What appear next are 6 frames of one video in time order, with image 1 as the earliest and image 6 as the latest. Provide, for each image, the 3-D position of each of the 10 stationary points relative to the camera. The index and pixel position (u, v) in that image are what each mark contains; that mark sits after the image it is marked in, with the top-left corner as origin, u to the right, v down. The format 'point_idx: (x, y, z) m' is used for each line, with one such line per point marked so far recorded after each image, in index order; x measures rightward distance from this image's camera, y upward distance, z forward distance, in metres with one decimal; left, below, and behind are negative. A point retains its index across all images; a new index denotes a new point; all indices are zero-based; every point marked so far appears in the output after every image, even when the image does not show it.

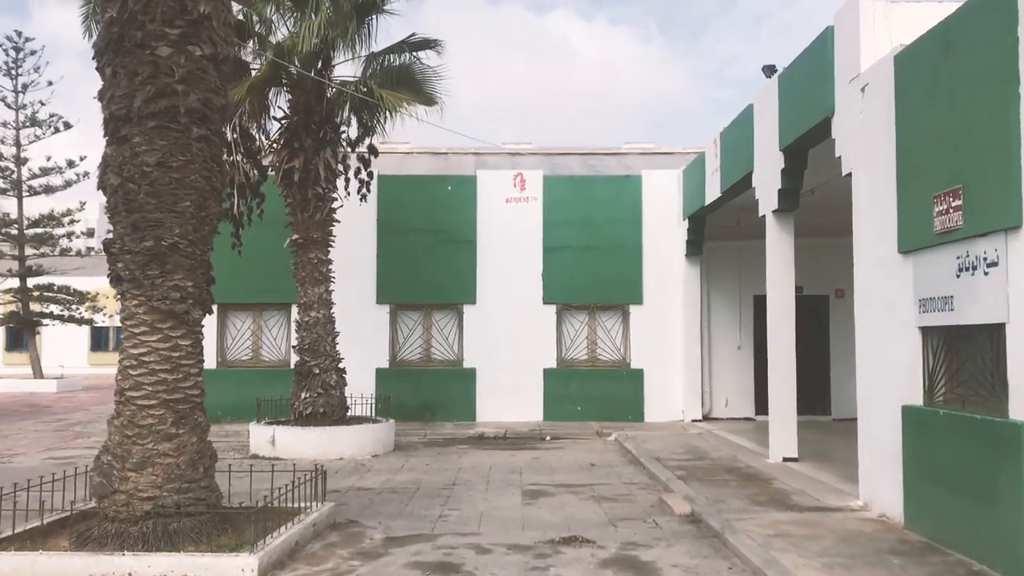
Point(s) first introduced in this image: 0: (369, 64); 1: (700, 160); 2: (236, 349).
0: (-1.9, +2.9, +12.5) m
1: (+2.7, +1.9, +13.8) m
2: (-4.5, -1.0, +15.6) m
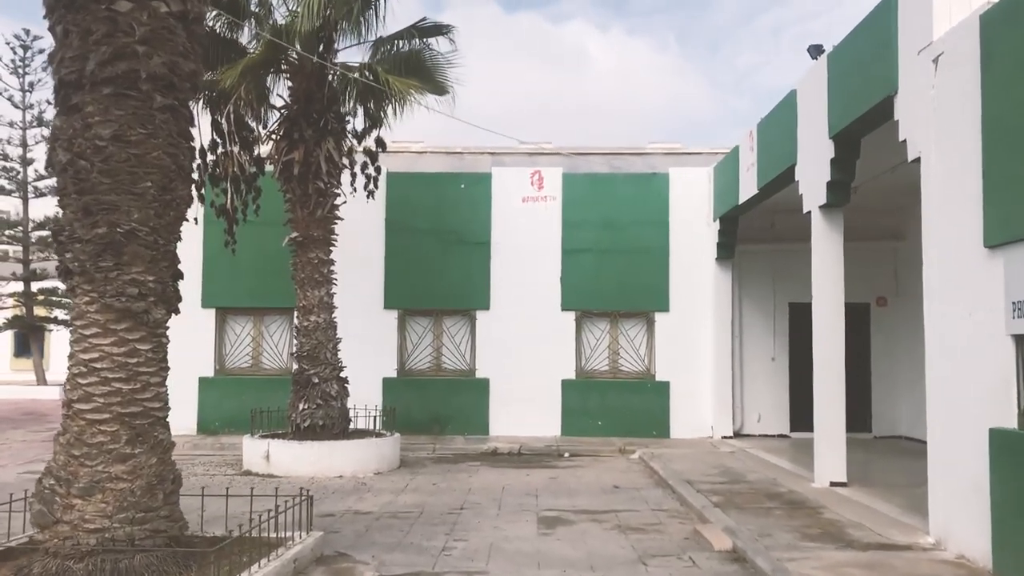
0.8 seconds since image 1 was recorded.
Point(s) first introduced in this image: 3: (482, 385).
0: (-1.7, +2.9, +11.6) m
1: (+3.0, +1.8, +12.8) m
2: (-4.3, -1.1, +14.7) m
3: (-0.4, -1.5, +14.2) m
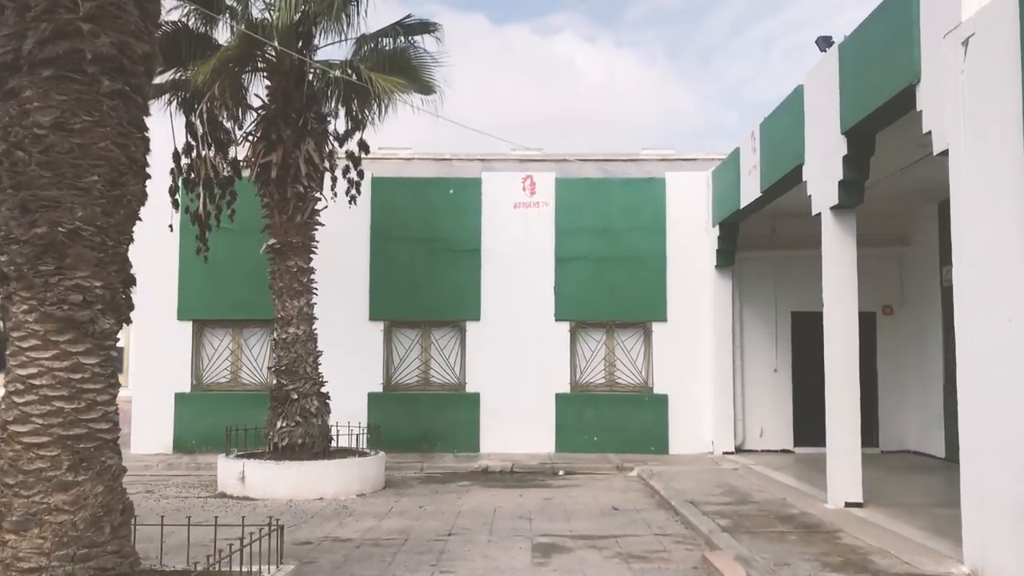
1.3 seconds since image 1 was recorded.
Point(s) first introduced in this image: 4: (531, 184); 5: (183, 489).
0: (-1.8, +2.8, +11.0) m
1: (+2.8, +1.7, +12.2) m
2: (-4.4, -1.2, +14.1) m
3: (-0.6, -1.6, +13.6) m
4: (+0.3, +1.5, +13.9) m
5: (-3.8, -2.3, +10.9) m
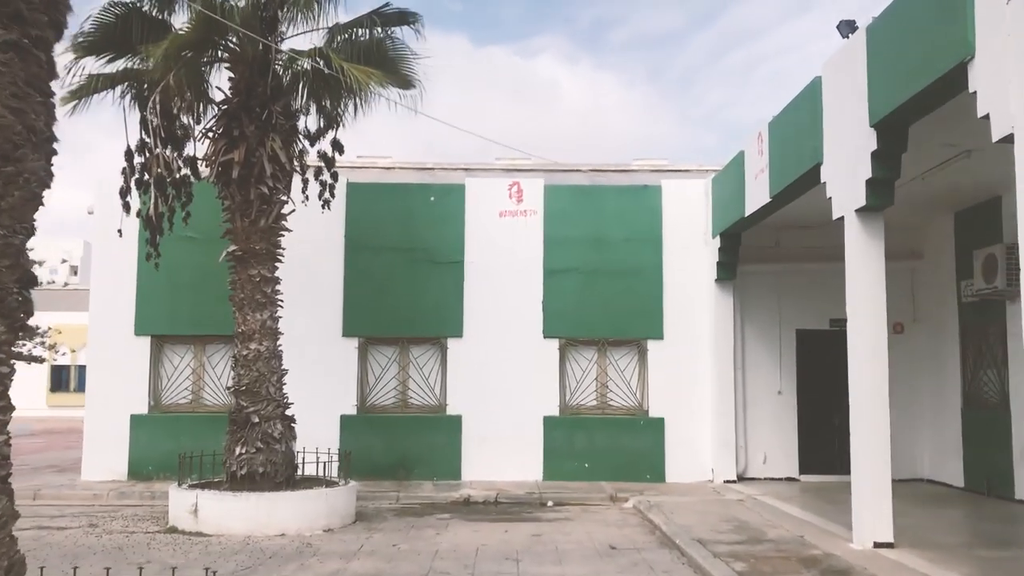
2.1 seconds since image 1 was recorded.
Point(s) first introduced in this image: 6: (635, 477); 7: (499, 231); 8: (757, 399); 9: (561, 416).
0: (-1.9, +2.7, +10.1) m
1: (+2.7, +1.5, +11.3) m
2: (-4.6, -1.4, +13.0) m
3: (-0.8, -1.8, +12.6) m
4: (+0.1, +1.3, +13.0) m
5: (-3.9, -2.4, +9.8) m
6: (+1.6, -2.5, +12.6) m
7: (-0.2, +0.8, +12.9) m
8: (+3.3, -1.5, +12.7) m
9: (+0.6, -1.7, +12.6) m
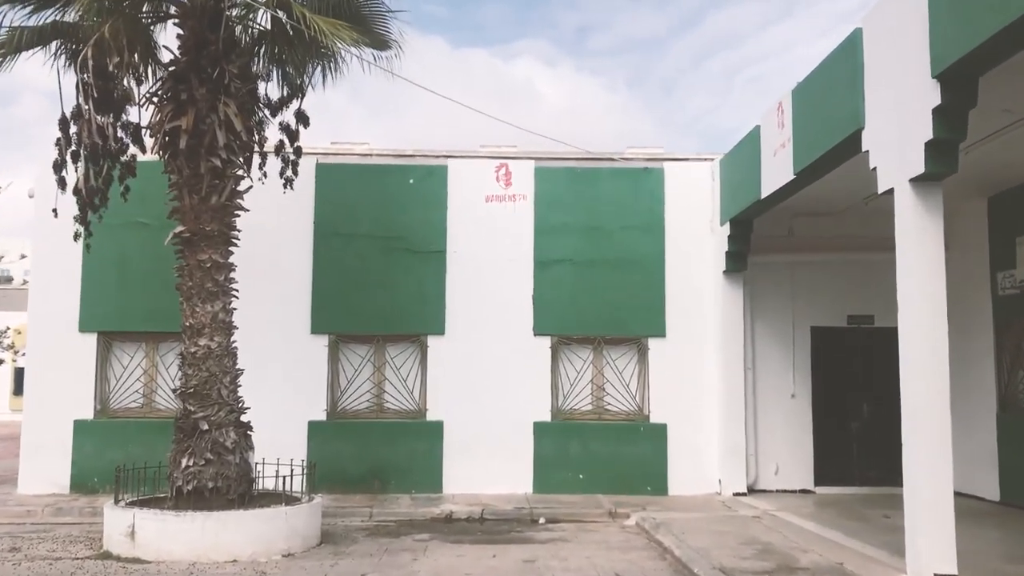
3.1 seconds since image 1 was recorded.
0: (-2.0, +2.8, +8.9) m
1: (+2.5, +1.6, +10.2) m
2: (-4.8, -1.3, +11.7) m
3: (-0.9, -1.7, +11.4) m
4: (-0.1, +1.4, +11.8) m
5: (-4.0, -2.3, +8.5) m
6: (+1.5, -2.4, +11.4) m
7: (-0.3, +0.9, +11.7) m
8: (+3.1, -1.4, +11.5) m
9: (+0.5, -1.6, +11.4) m
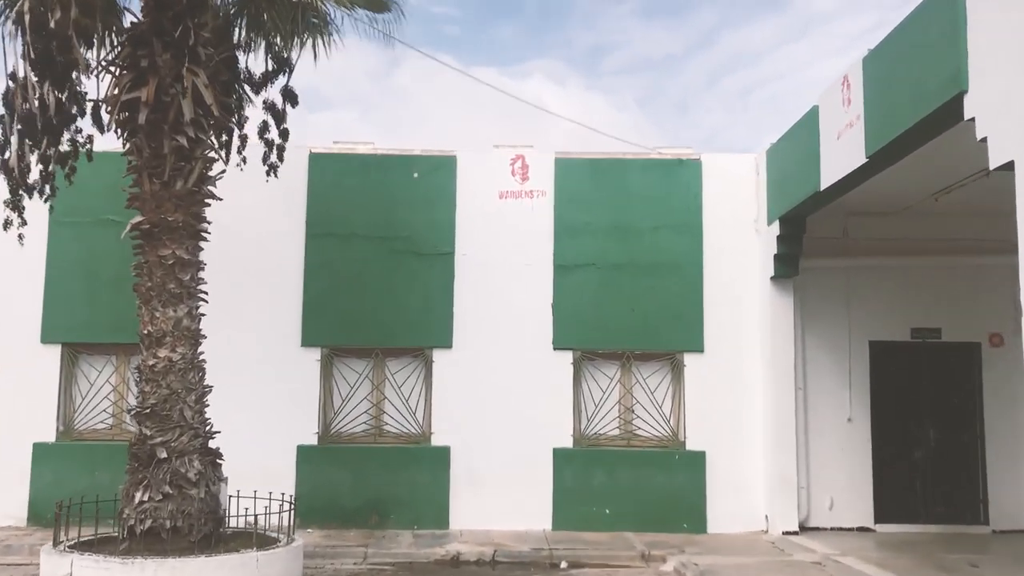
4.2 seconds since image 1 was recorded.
0: (-1.9, +2.8, +7.6) m
1: (+2.7, +1.5, +8.8) m
2: (-4.6, -1.4, +10.4) m
3: (-0.8, -1.8, +10.0) m
4: (+0.1, +1.3, +10.5) m
5: (-3.9, -2.3, +7.1) m
6: (+1.6, -2.5, +10.0) m
7: (-0.1, +0.8, +10.4) m
8: (+3.3, -1.5, +10.1) m
9: (+0.7, -1.7, +10.0) m
